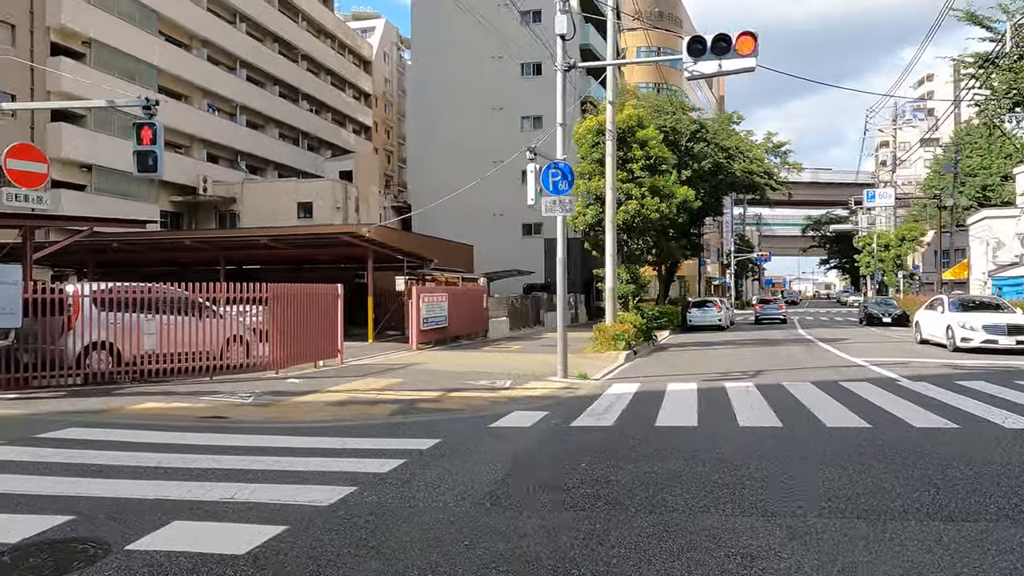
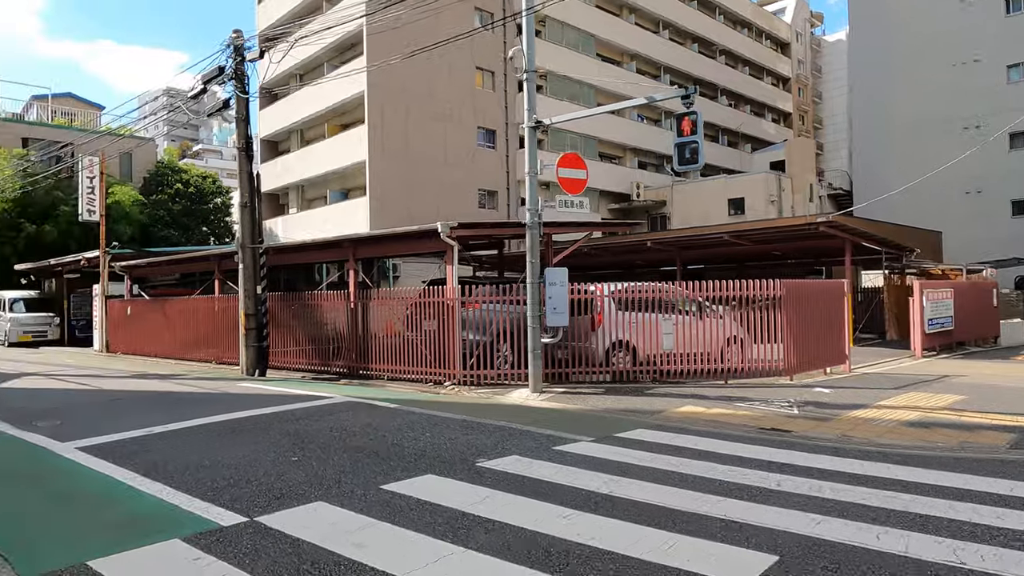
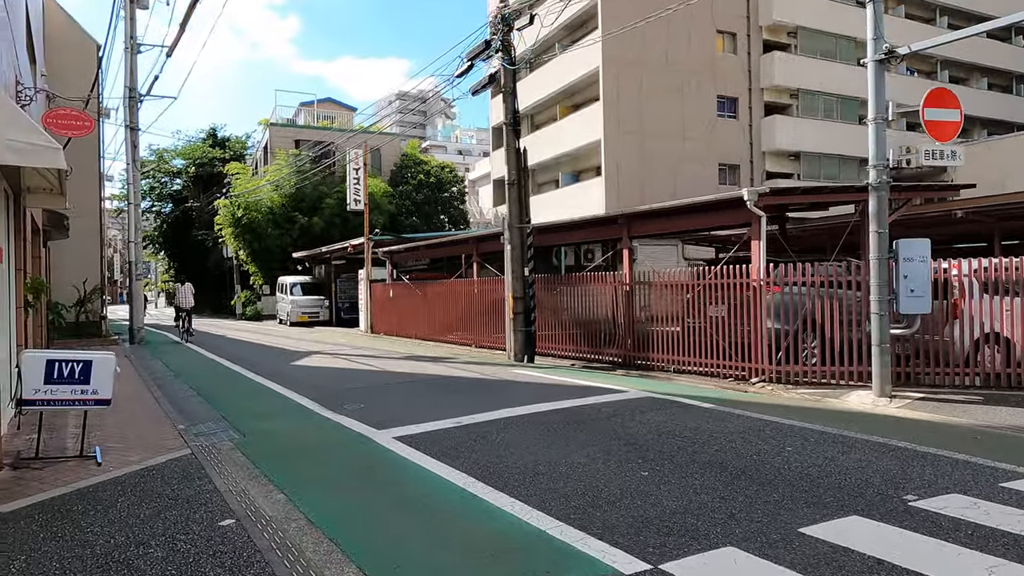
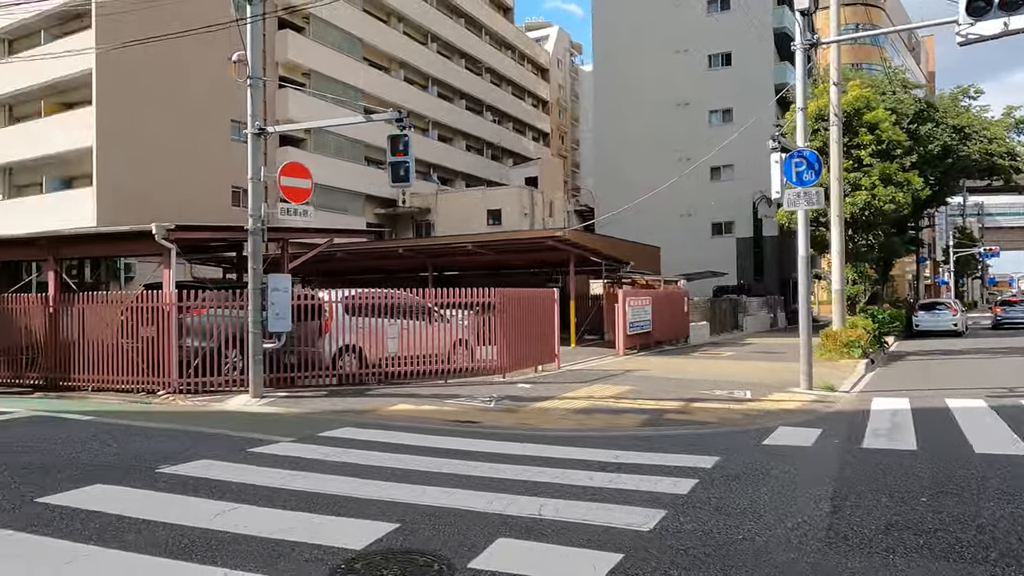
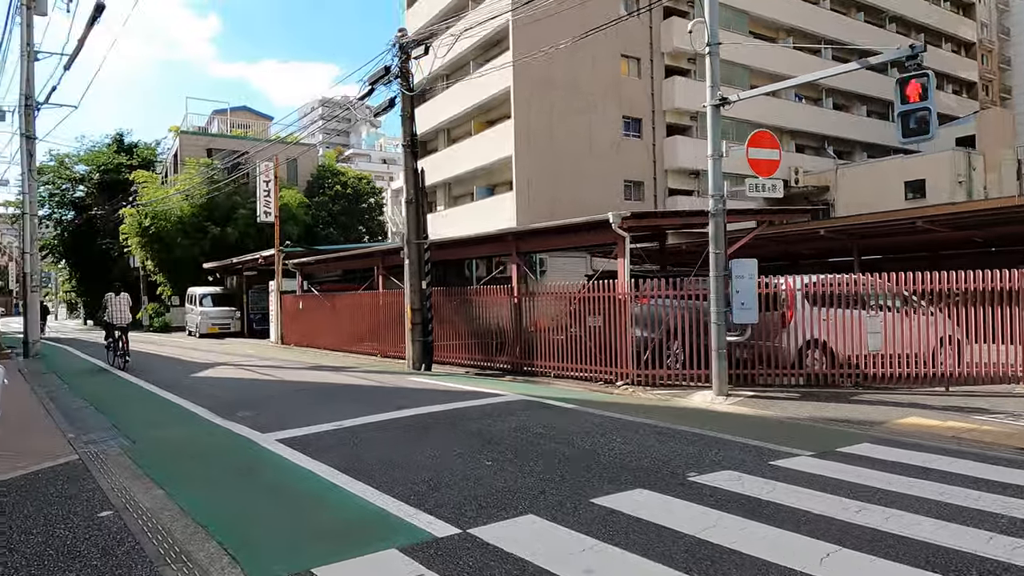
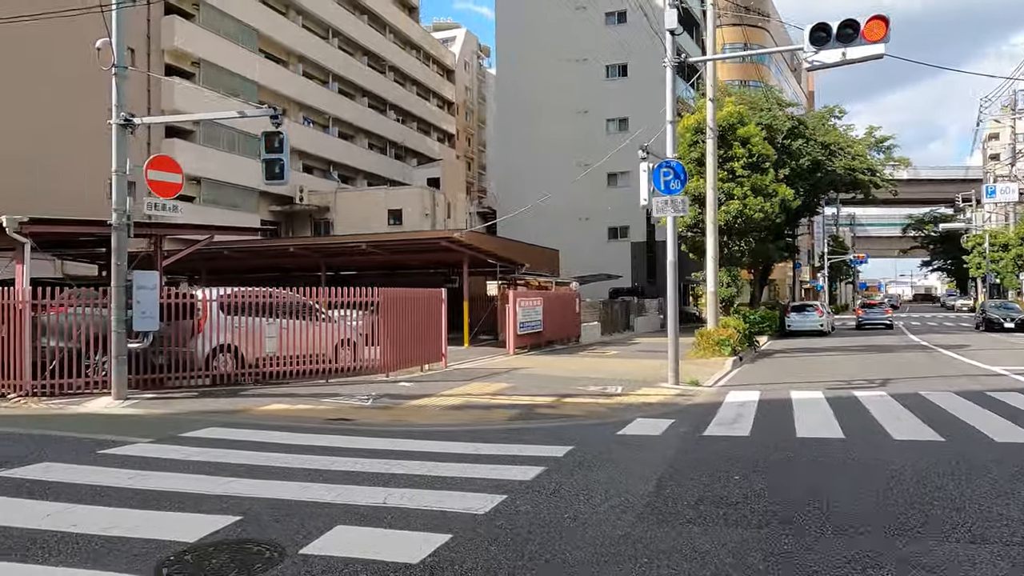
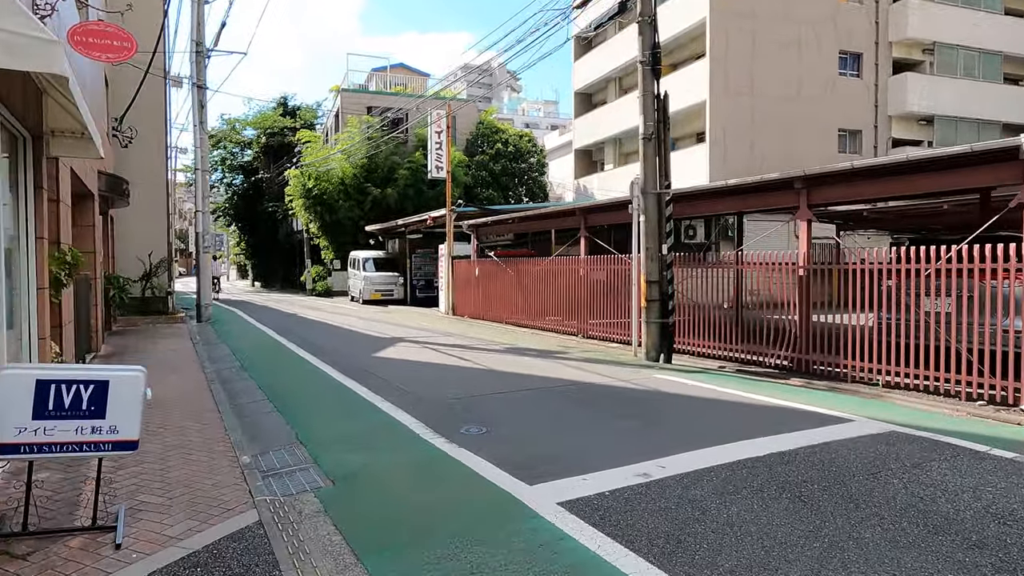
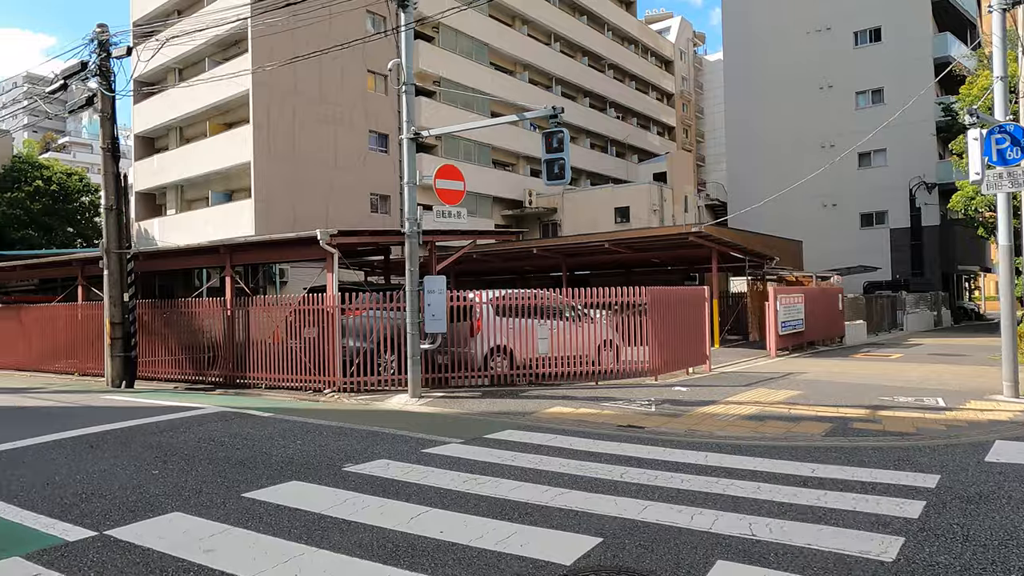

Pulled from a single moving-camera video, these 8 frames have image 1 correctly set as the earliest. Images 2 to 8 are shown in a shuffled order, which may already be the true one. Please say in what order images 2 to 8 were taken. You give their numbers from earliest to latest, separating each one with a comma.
6, 4, 8, 2, 5, 3, 7
